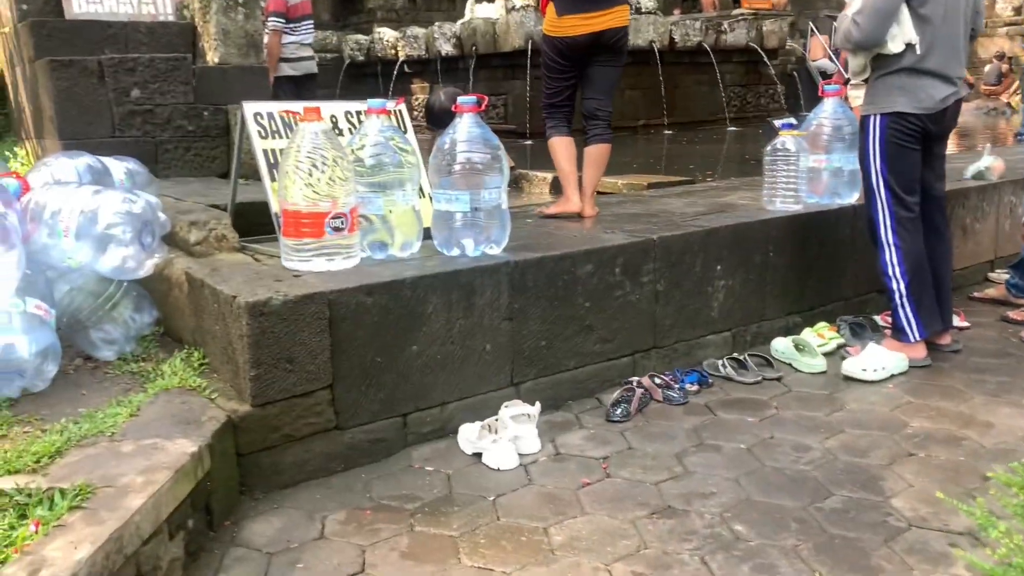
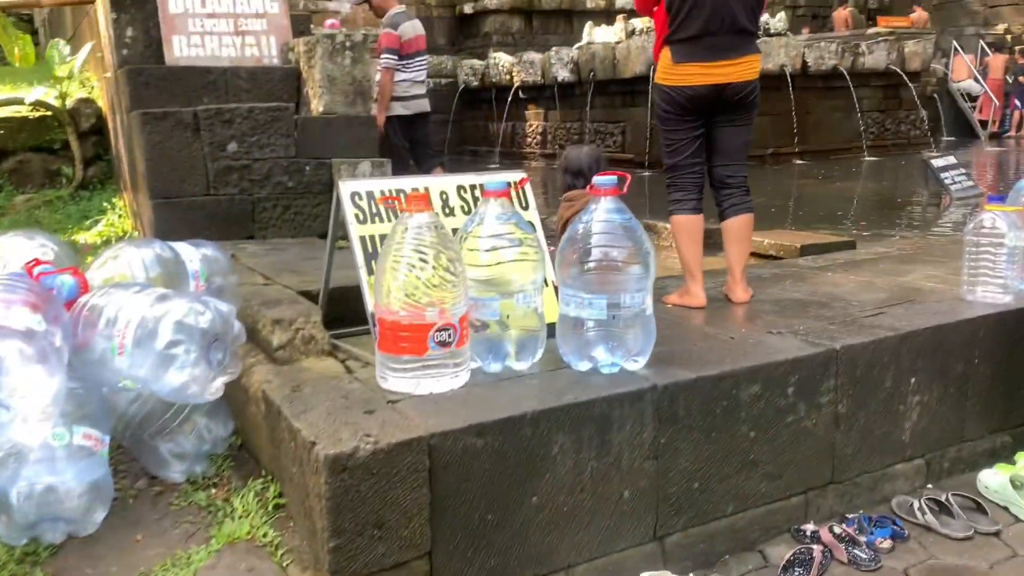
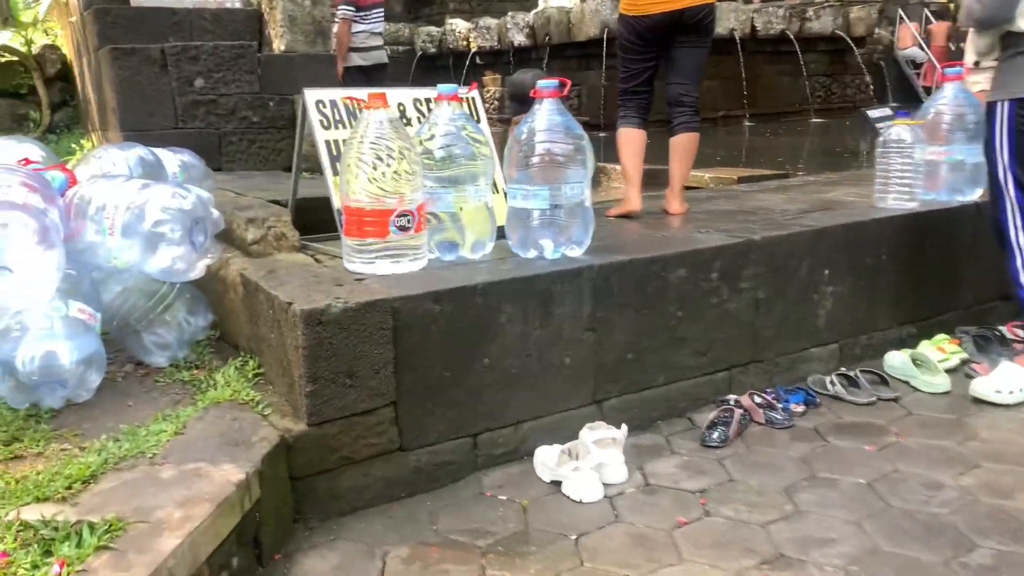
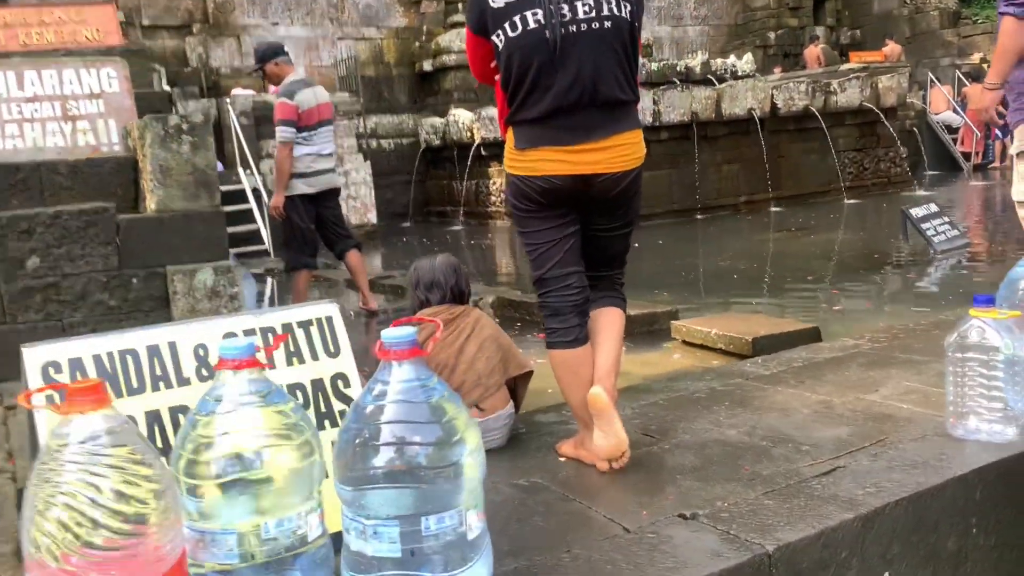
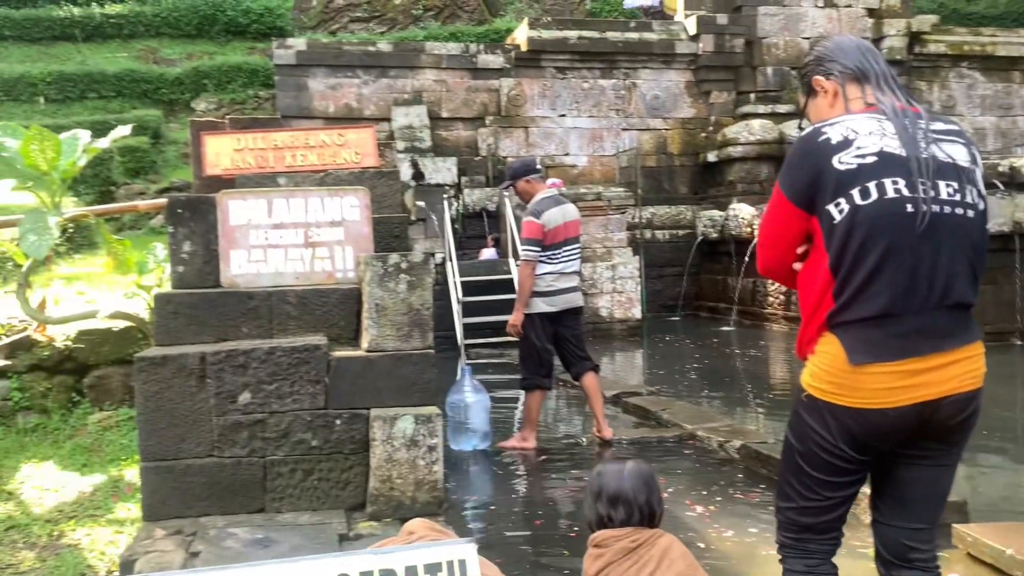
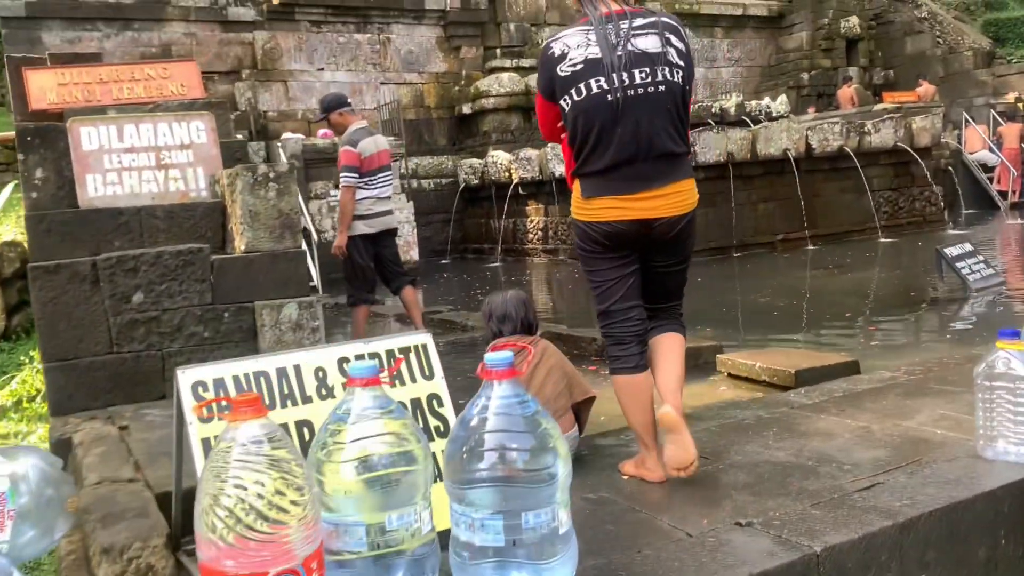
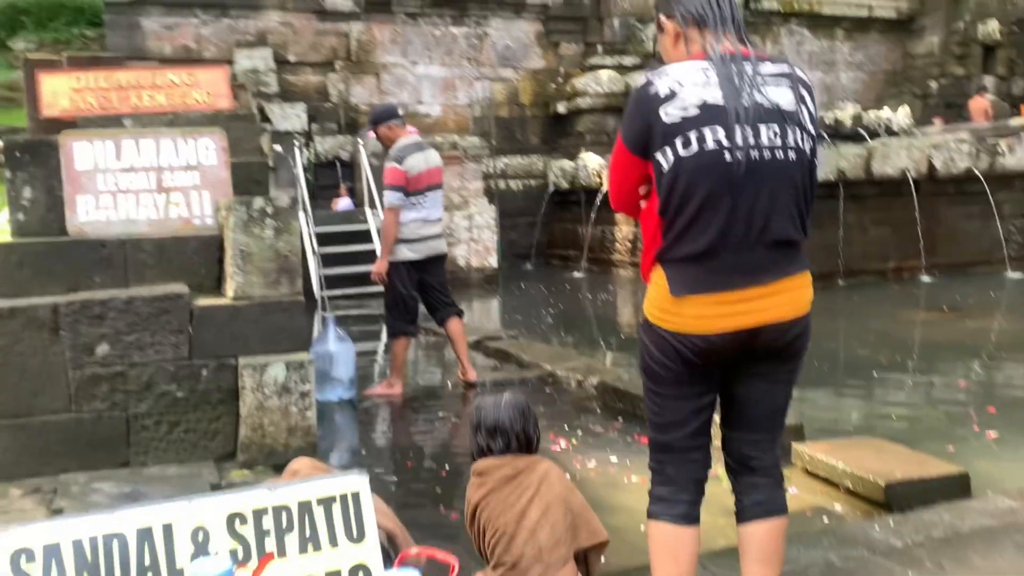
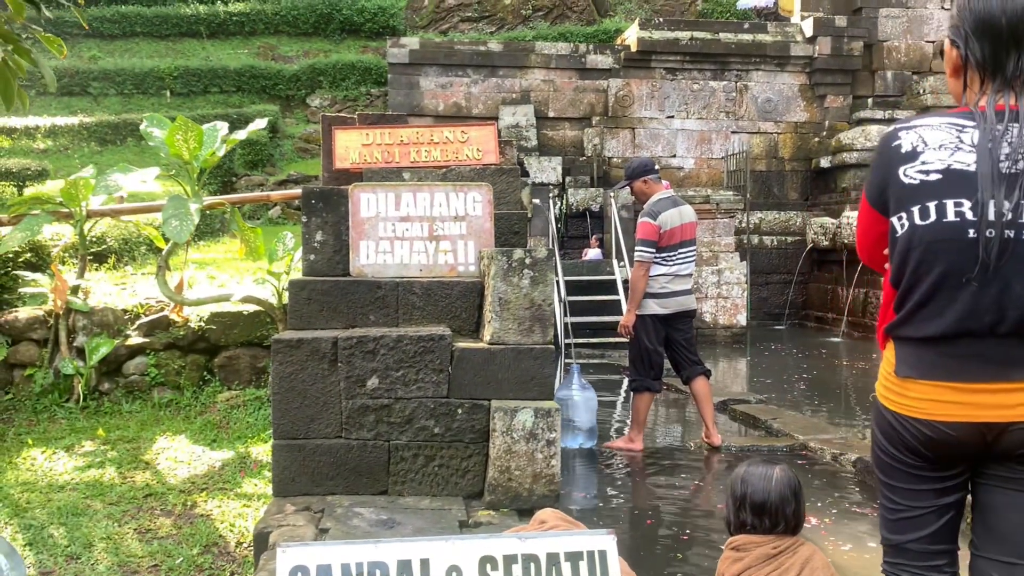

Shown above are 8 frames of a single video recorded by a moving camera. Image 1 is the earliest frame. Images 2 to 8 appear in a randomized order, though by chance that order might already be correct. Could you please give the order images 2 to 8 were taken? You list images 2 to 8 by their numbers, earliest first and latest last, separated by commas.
3, 2, 6, 4, 7, 5, 8
